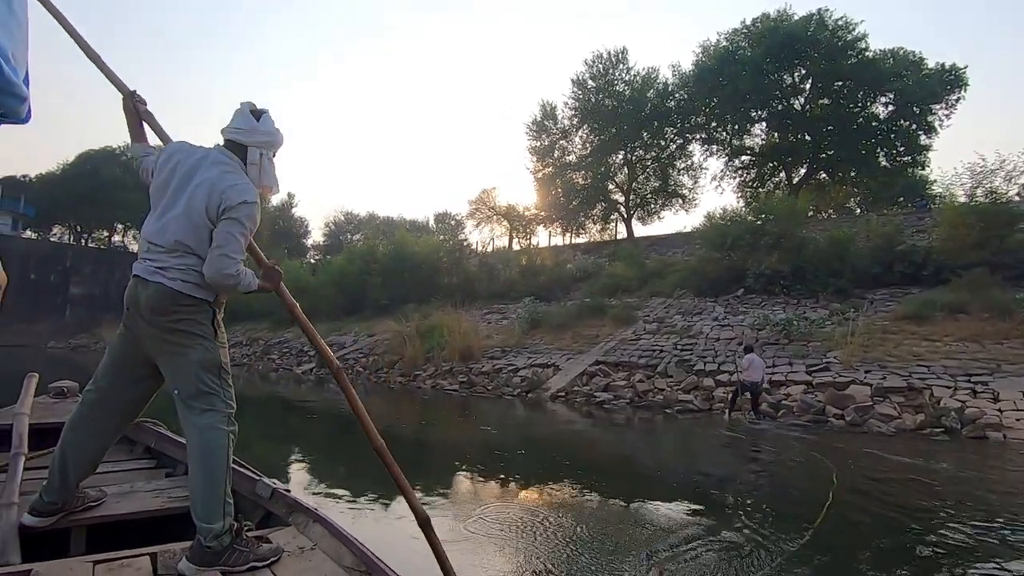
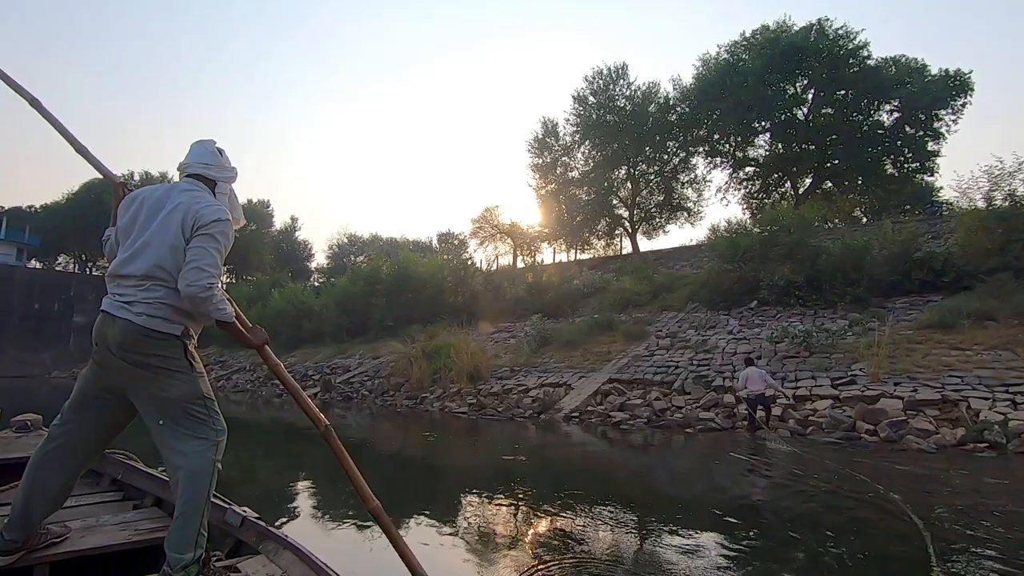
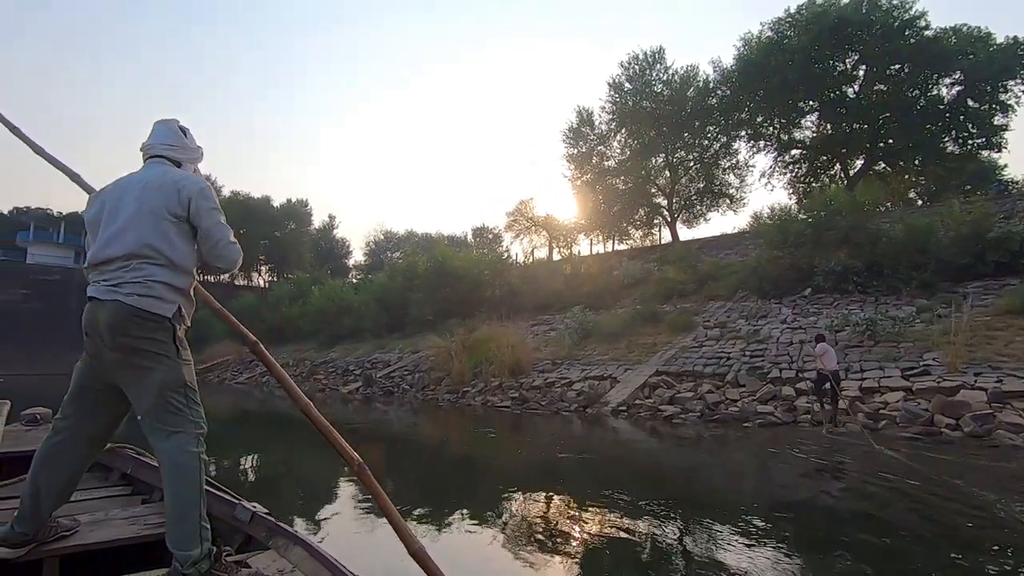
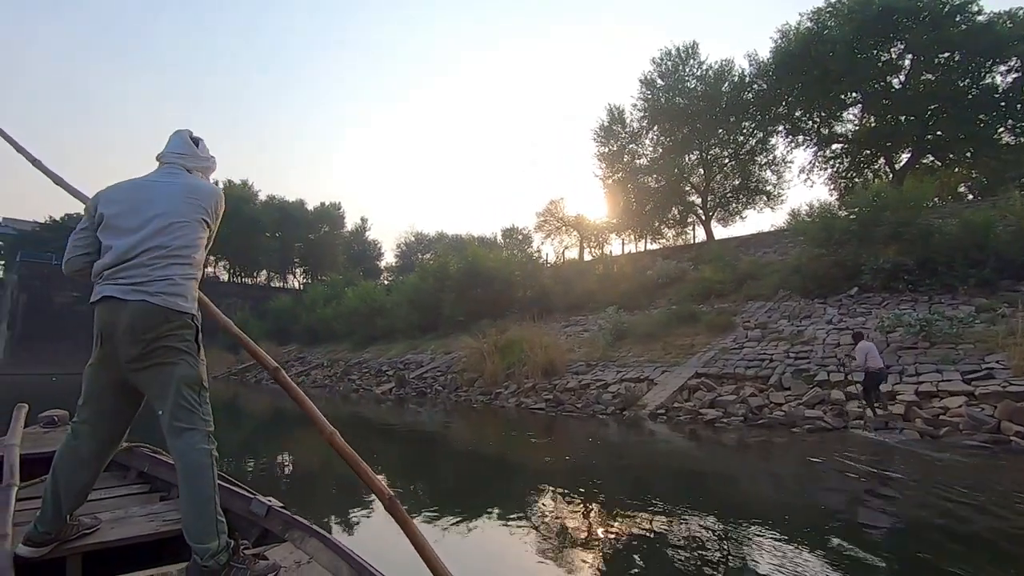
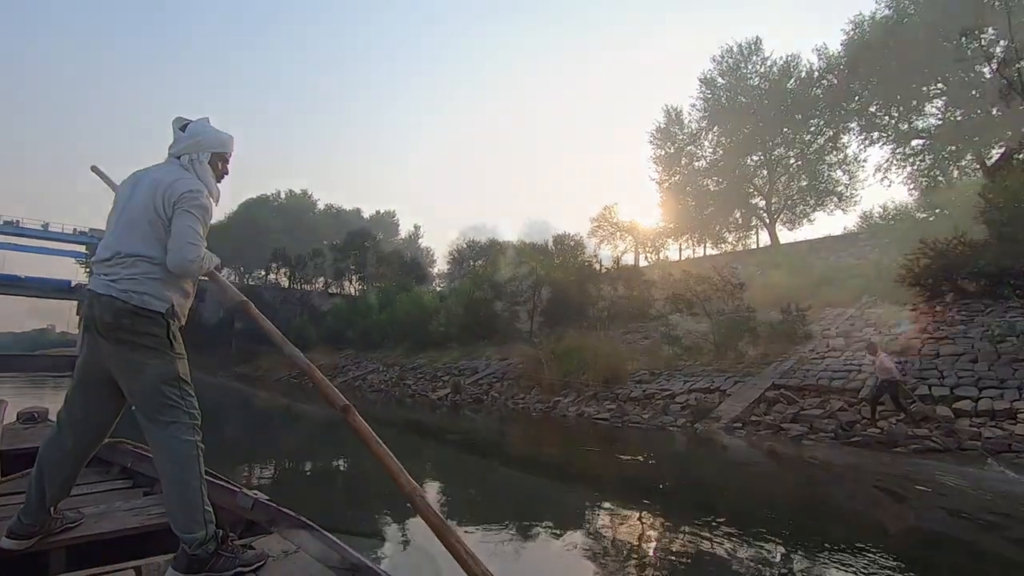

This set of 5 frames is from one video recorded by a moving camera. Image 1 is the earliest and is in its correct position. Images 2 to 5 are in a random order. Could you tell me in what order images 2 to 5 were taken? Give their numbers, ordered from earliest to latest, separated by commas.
2, 3, 4, 5
